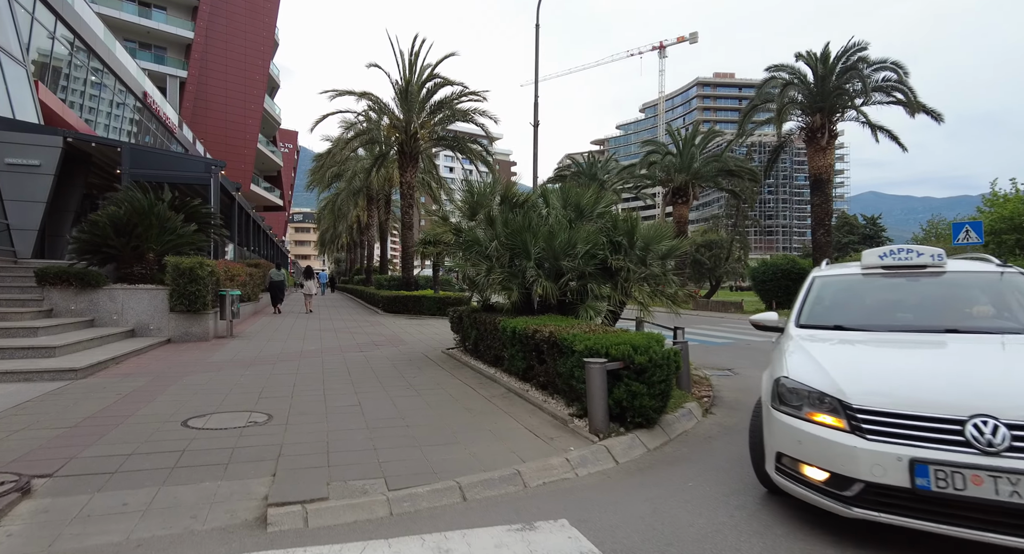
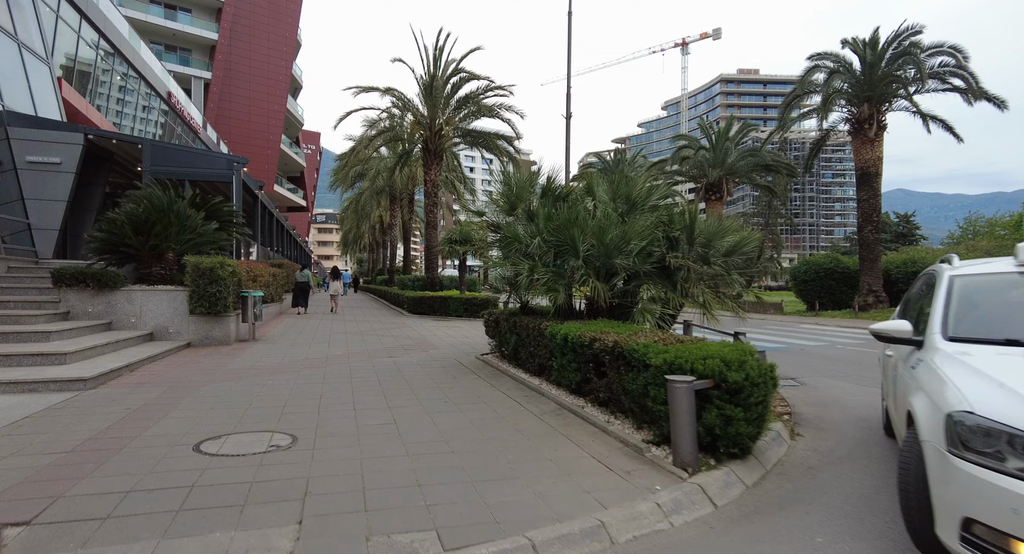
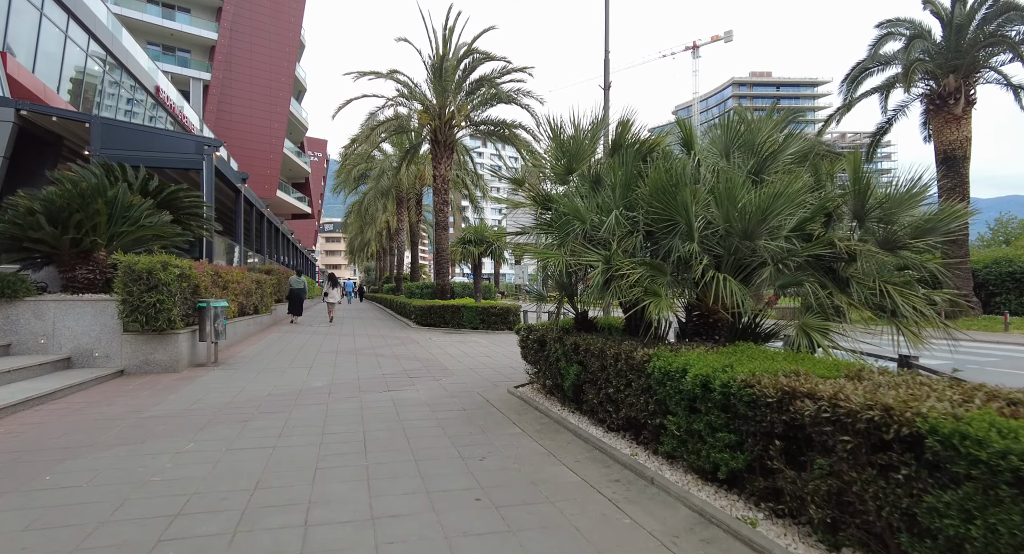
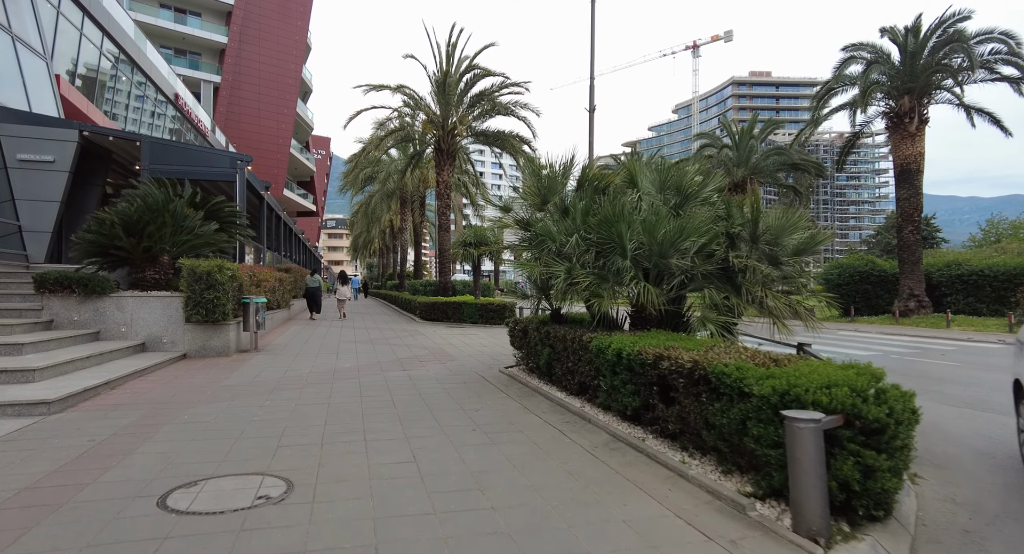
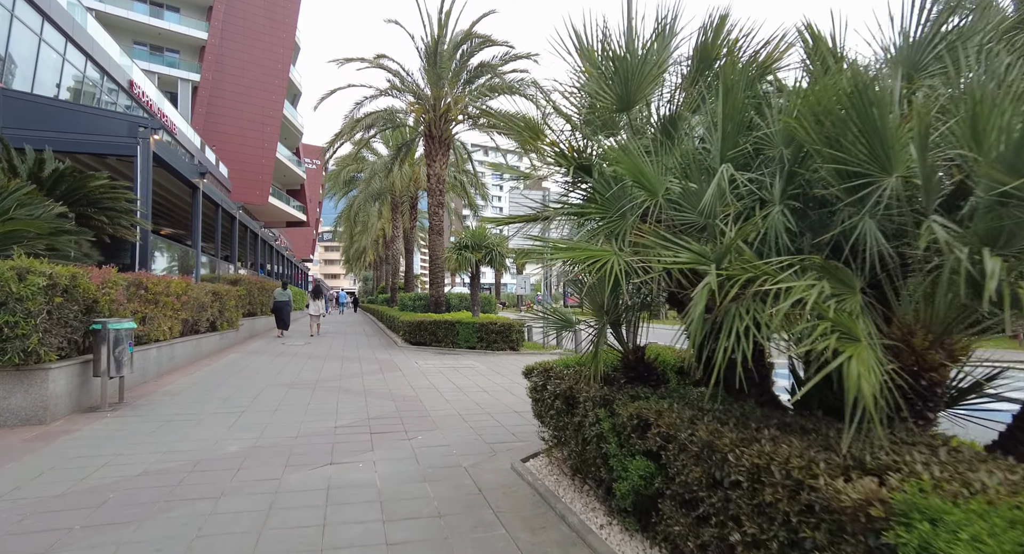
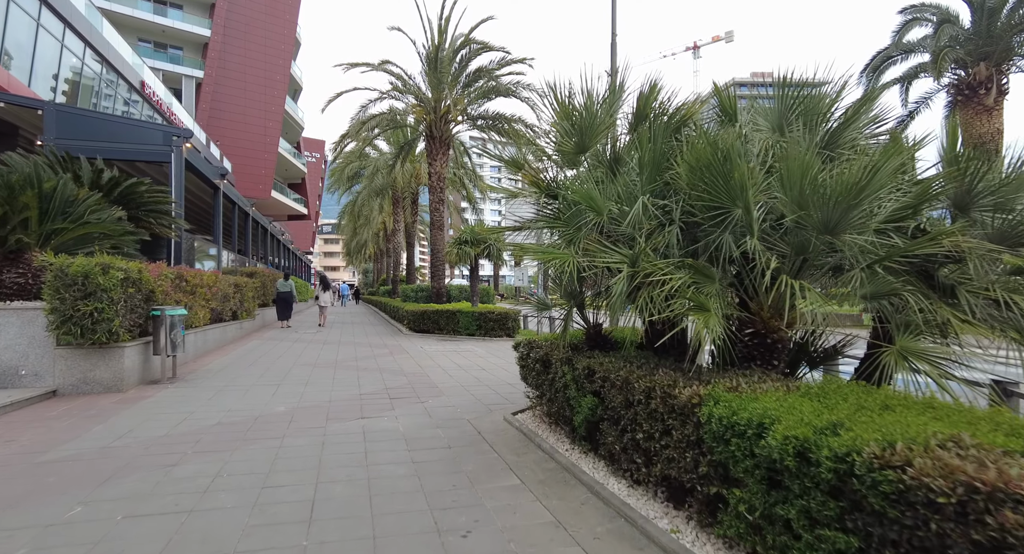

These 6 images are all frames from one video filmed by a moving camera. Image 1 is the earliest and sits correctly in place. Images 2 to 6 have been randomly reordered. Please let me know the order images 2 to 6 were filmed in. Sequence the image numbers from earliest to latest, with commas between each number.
2, 4, 3, 6, 5
